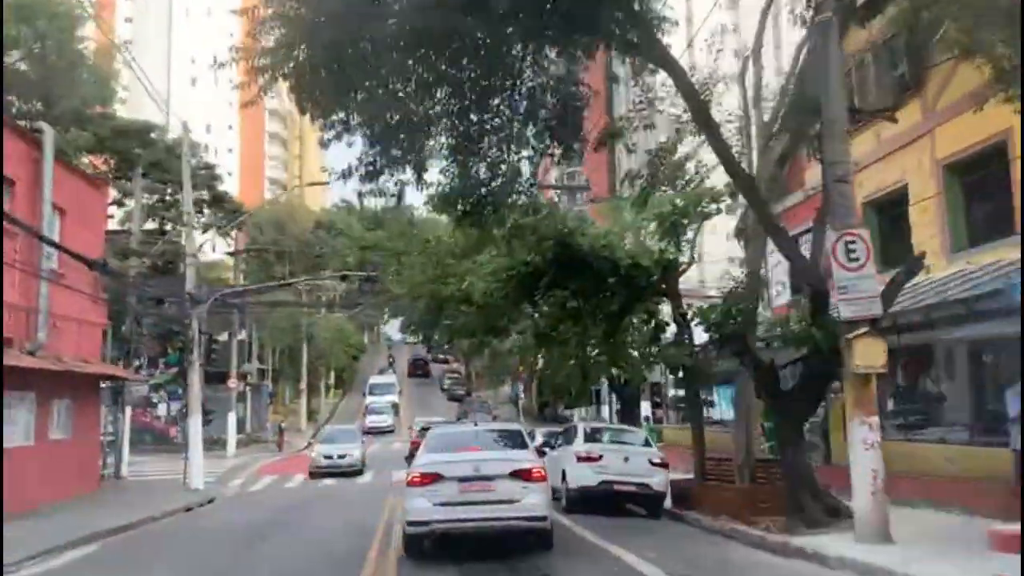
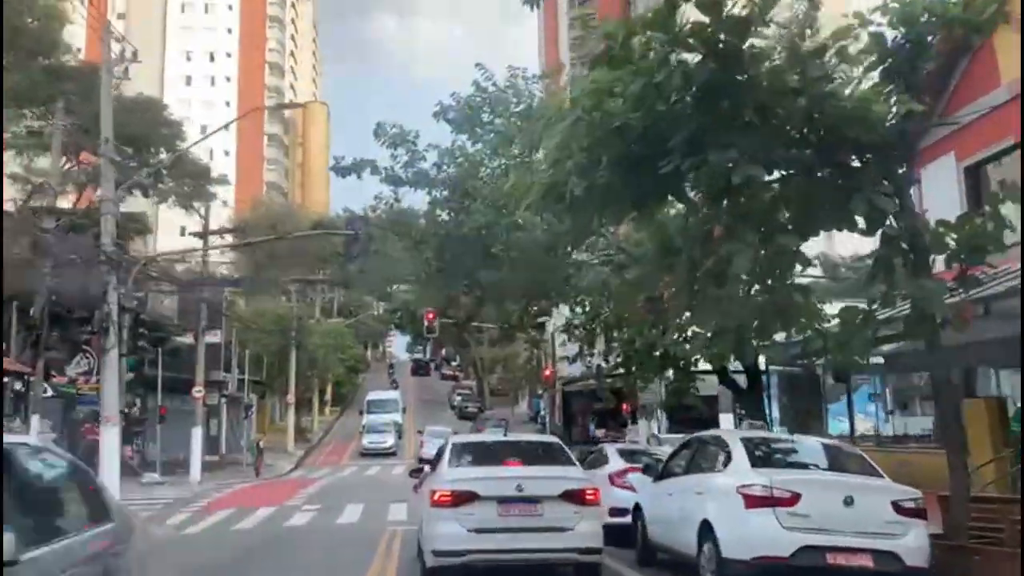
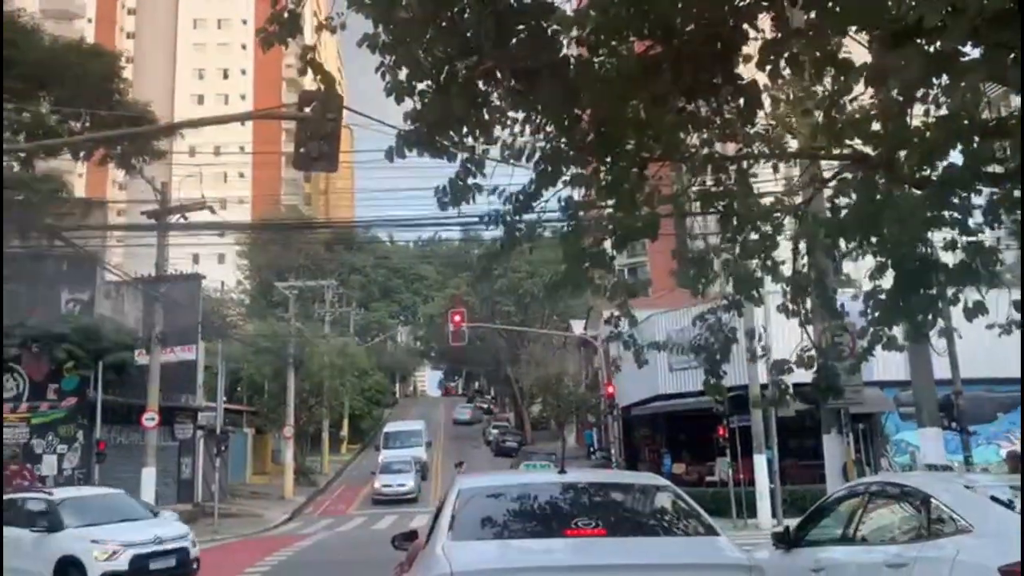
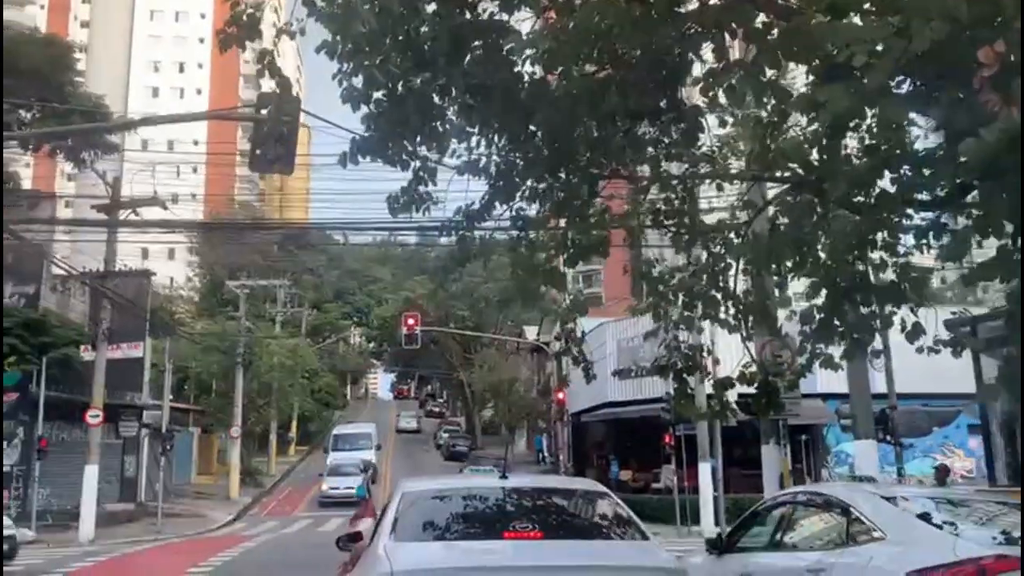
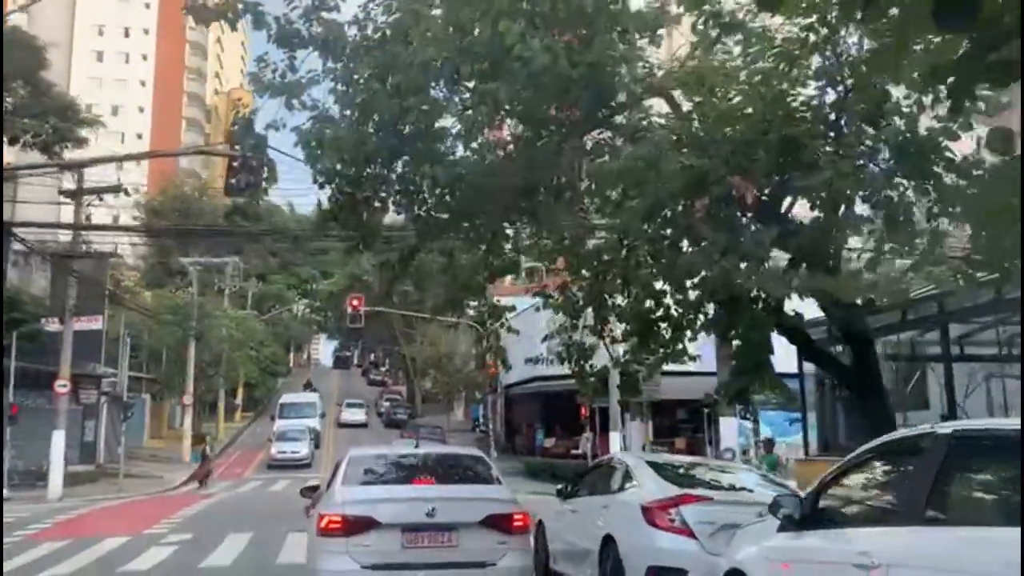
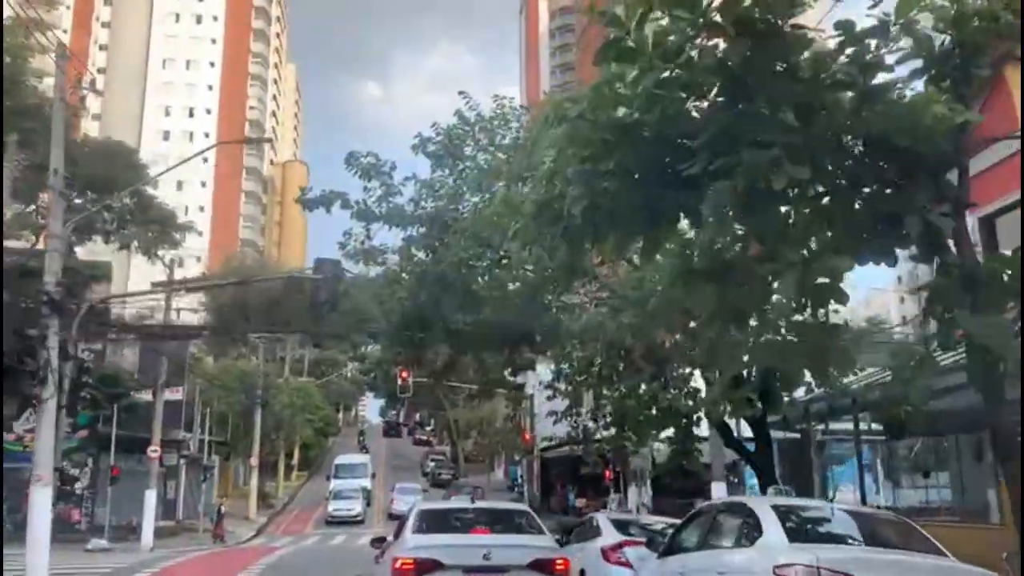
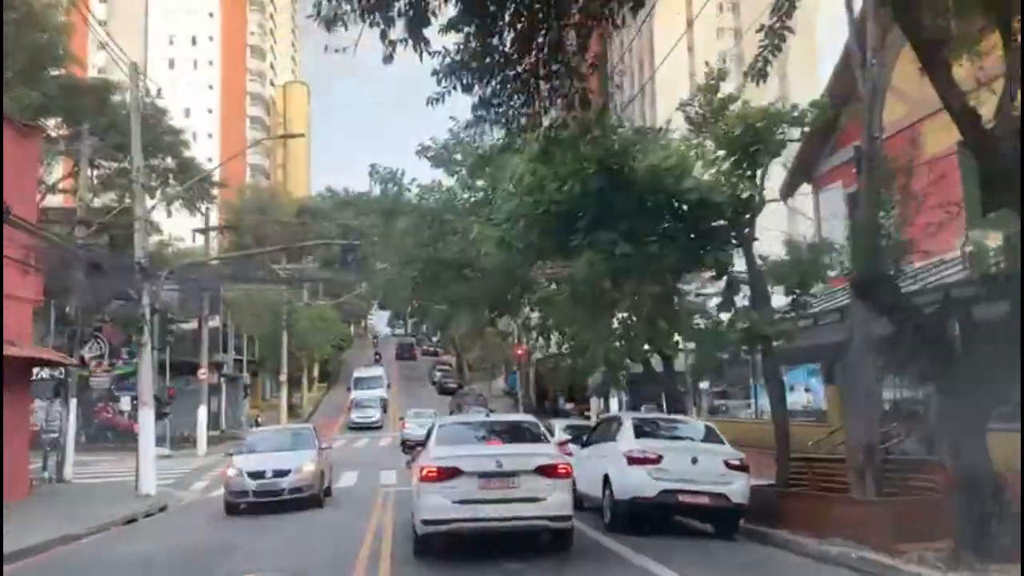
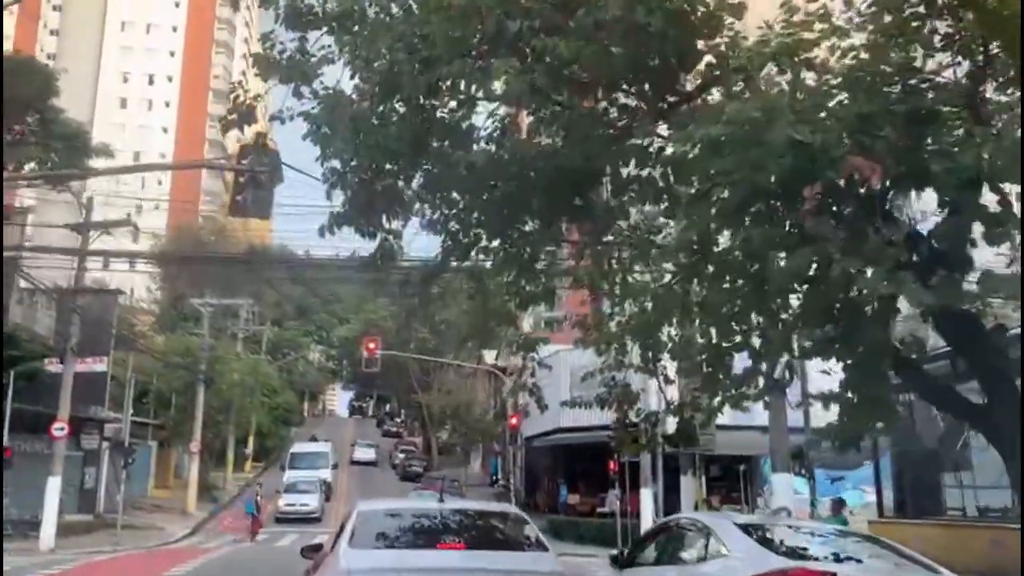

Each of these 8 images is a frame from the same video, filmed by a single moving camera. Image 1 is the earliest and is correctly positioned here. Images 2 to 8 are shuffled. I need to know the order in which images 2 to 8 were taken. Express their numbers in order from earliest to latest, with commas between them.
7, 2, 6, 5, 8, 4, 3
